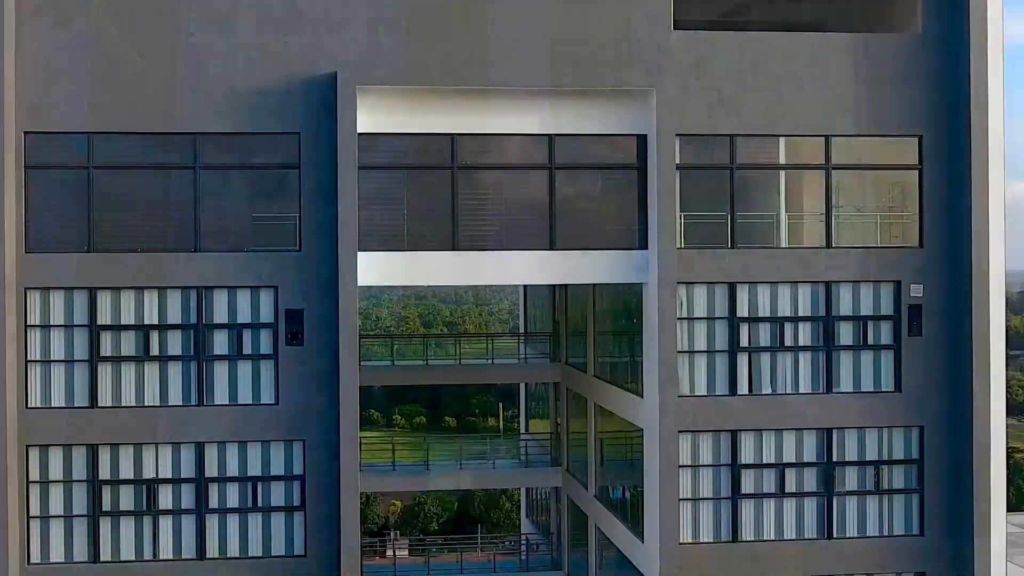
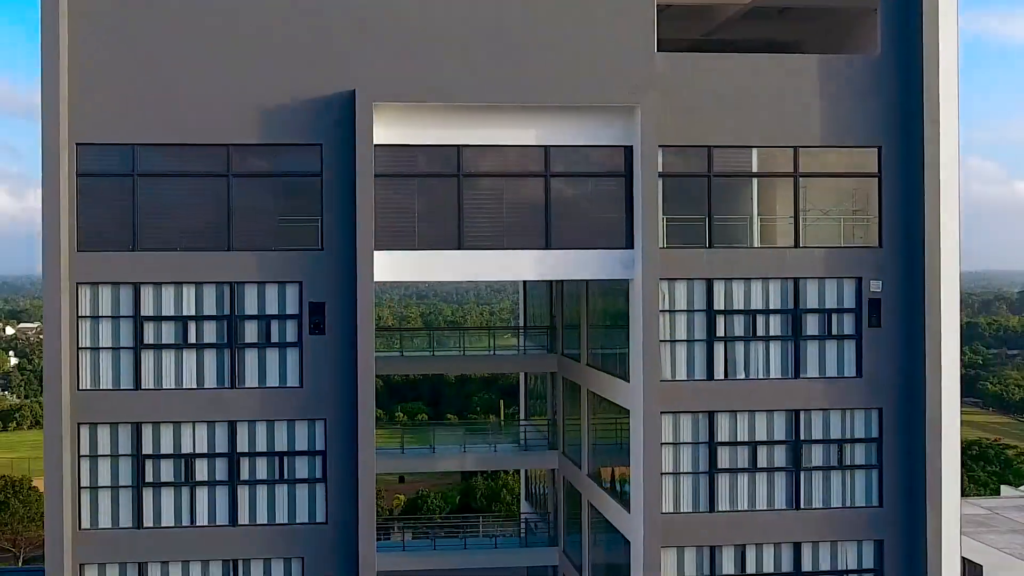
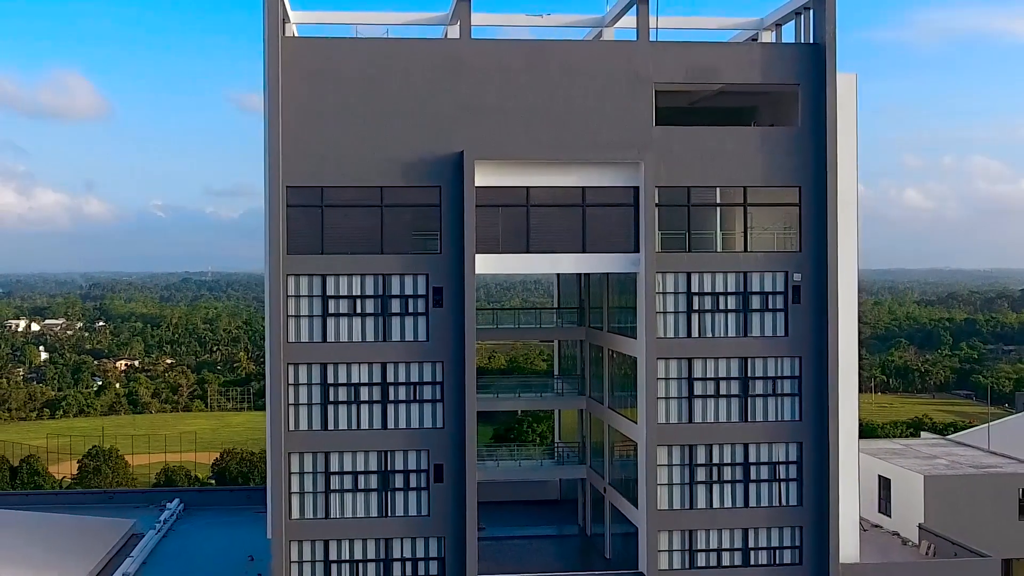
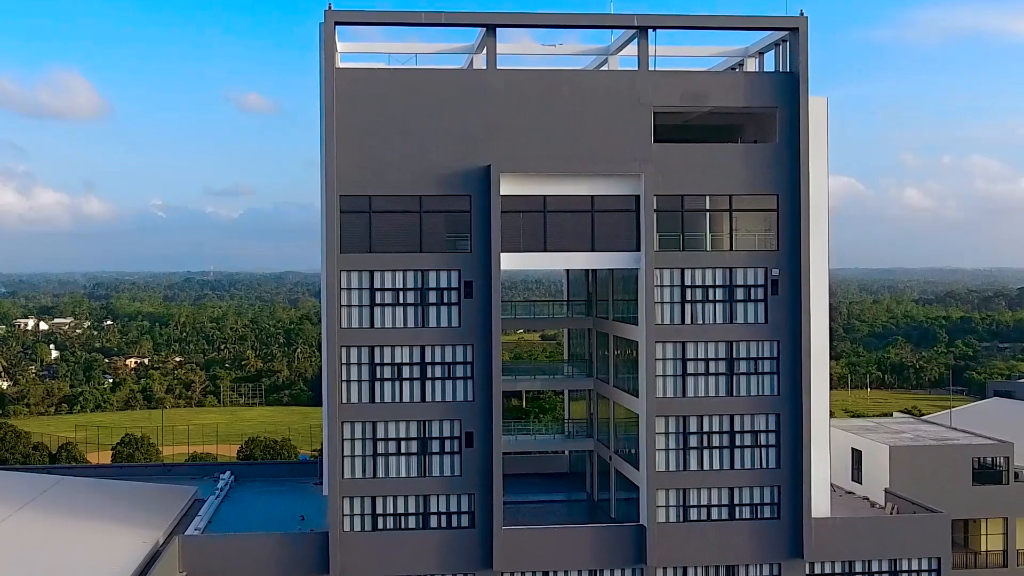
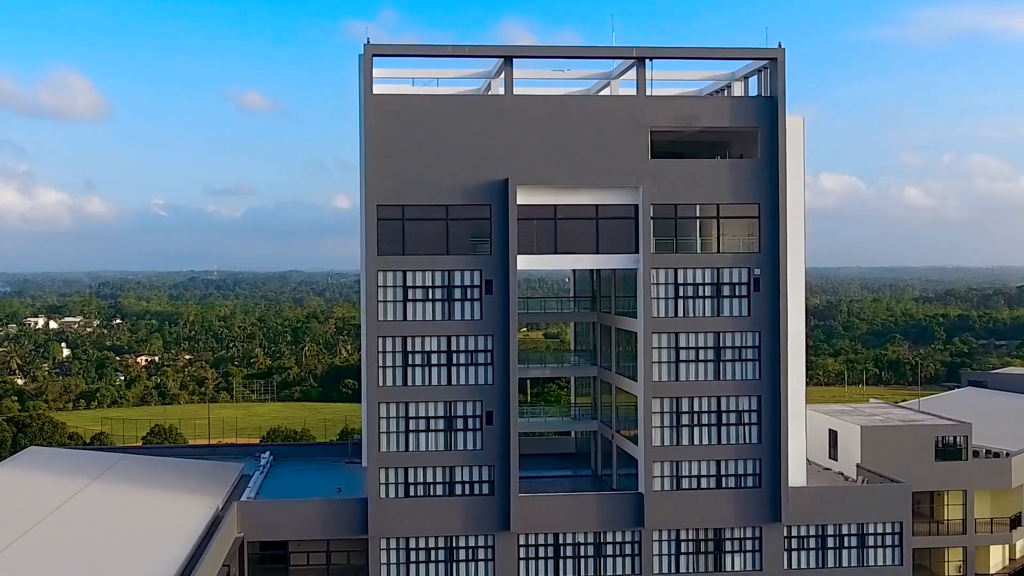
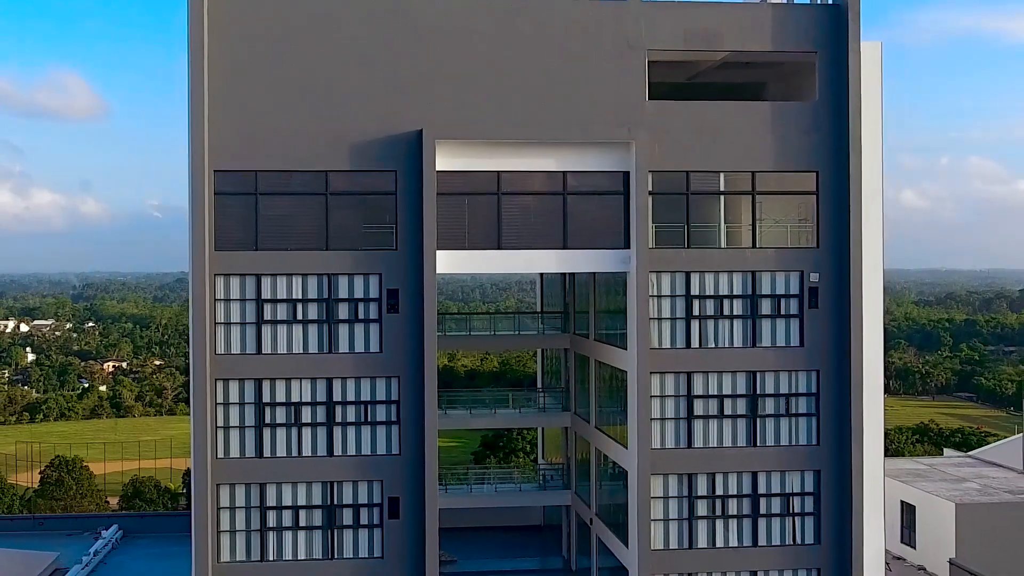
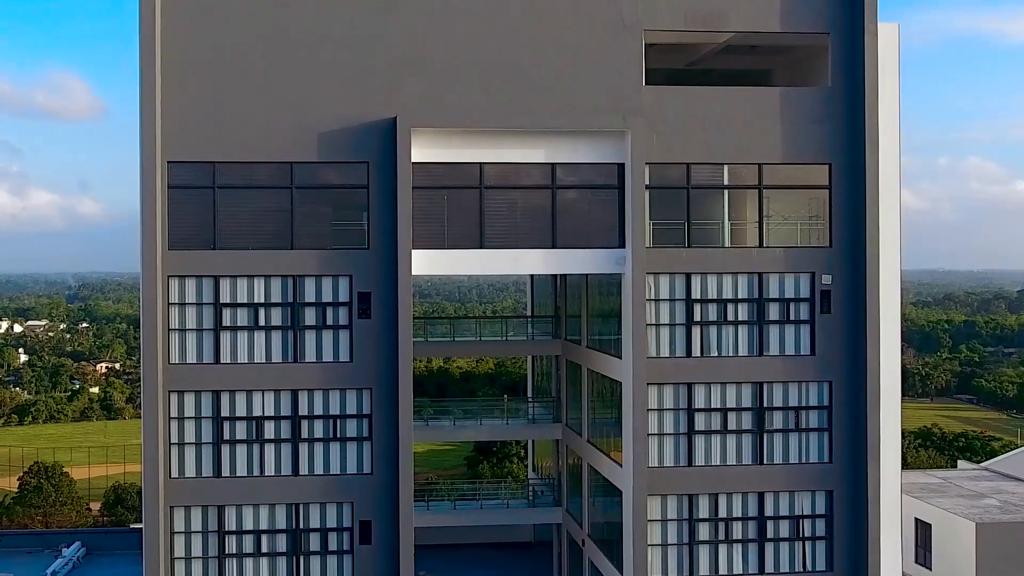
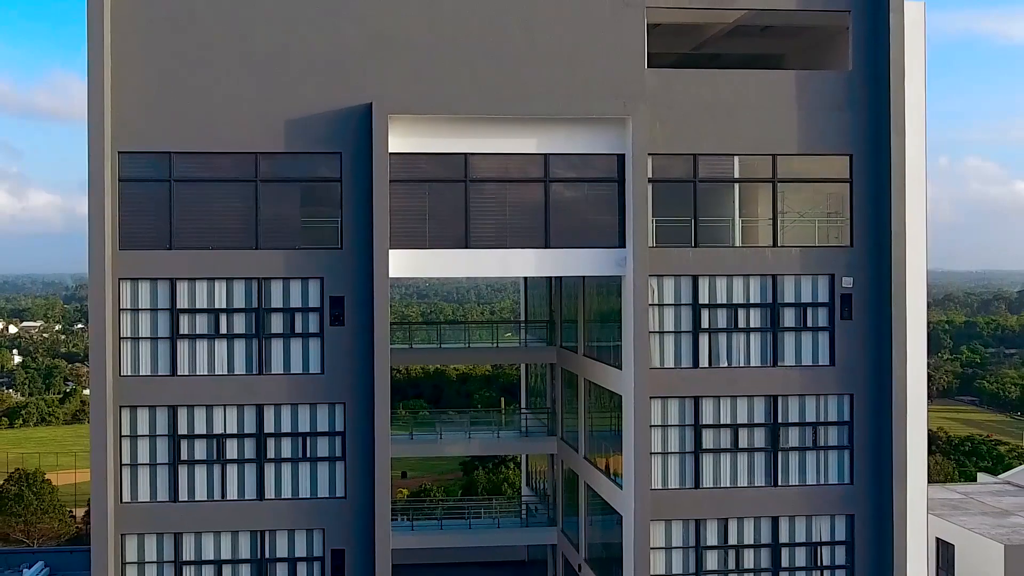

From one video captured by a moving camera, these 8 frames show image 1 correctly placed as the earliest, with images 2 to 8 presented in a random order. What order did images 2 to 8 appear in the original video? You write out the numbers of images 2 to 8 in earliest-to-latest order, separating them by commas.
2, 8, 7, 6, 3, 4, 5
